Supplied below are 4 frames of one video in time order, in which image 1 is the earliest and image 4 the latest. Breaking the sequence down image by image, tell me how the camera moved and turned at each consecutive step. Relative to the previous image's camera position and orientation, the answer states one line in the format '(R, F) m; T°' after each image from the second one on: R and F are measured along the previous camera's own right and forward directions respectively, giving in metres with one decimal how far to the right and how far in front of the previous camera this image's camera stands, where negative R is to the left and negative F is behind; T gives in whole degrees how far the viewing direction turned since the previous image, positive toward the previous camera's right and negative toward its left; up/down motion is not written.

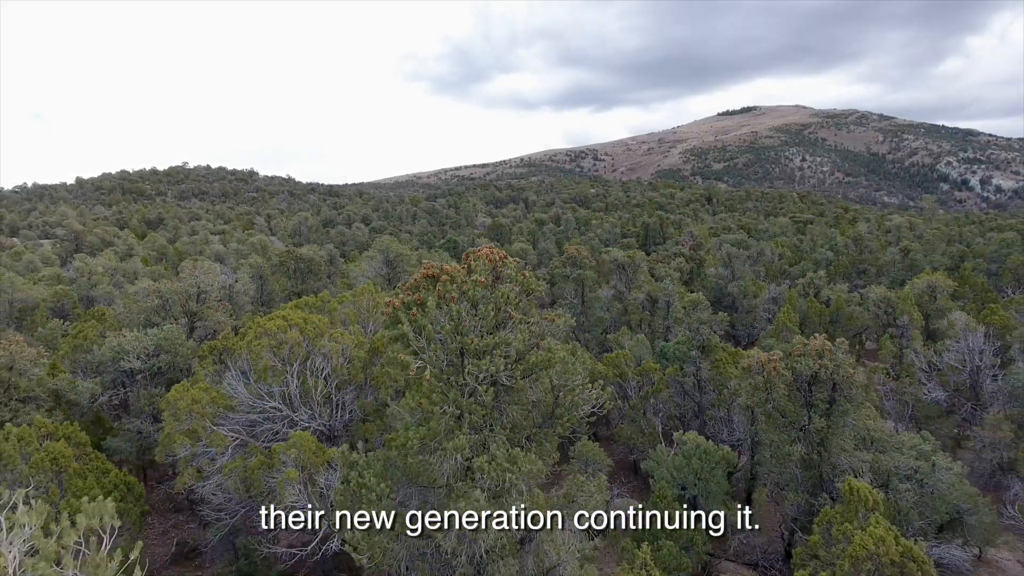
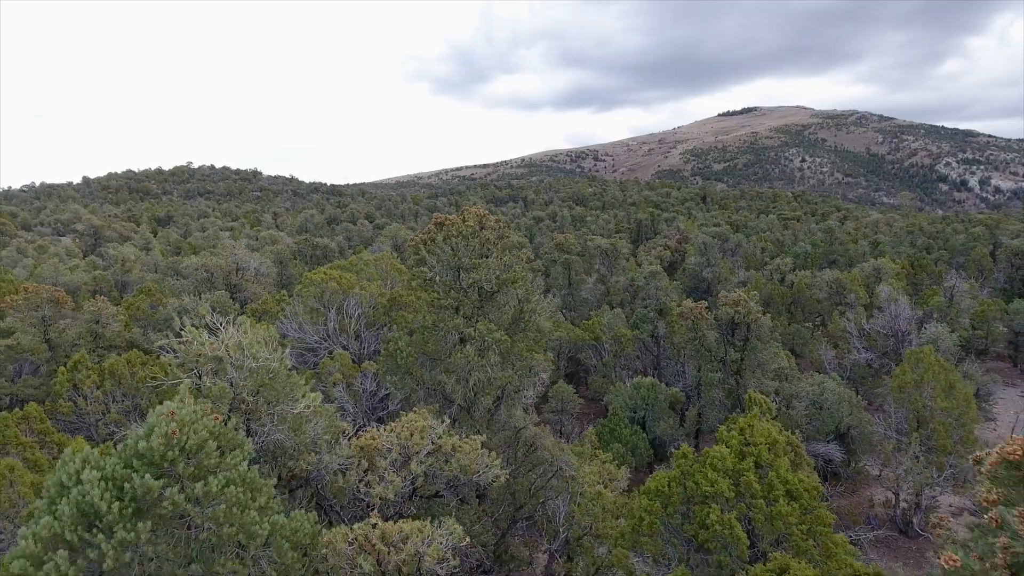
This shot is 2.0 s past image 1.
(+0.6, -4.9) m; 0°
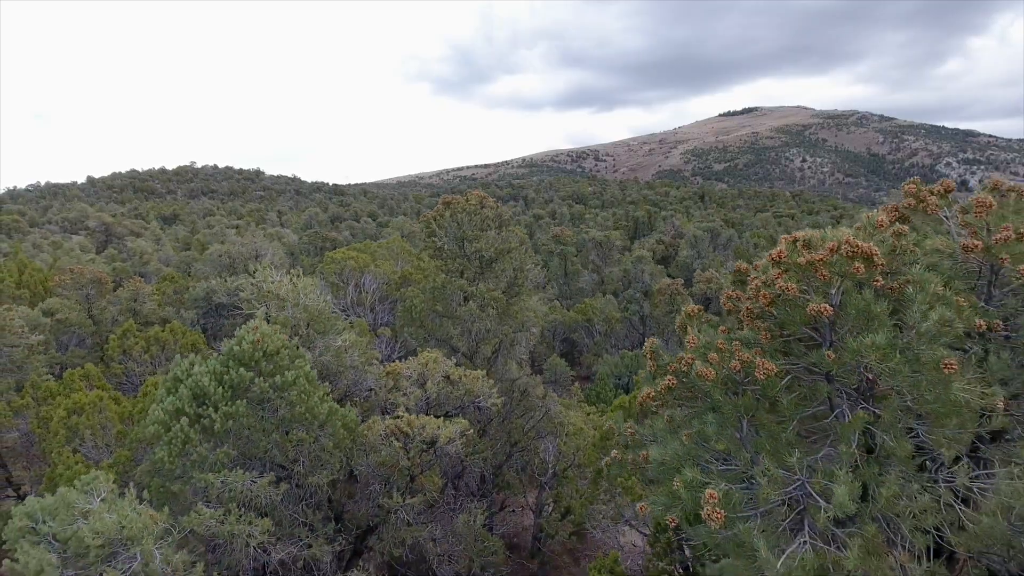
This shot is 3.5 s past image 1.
(+0.2, -2.7) m; 0°
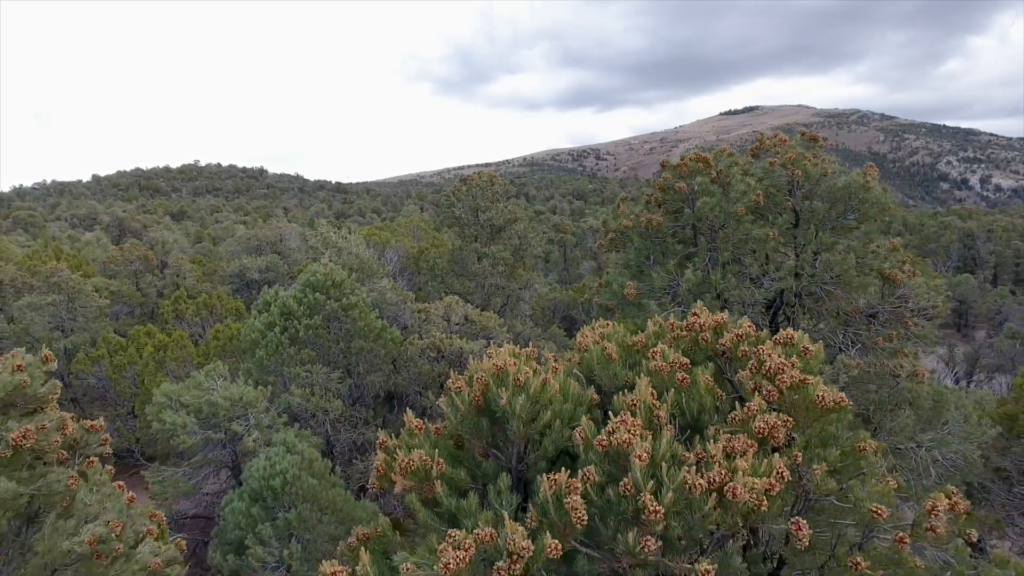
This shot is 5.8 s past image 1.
(-0.2, -3.2) m; 0°
